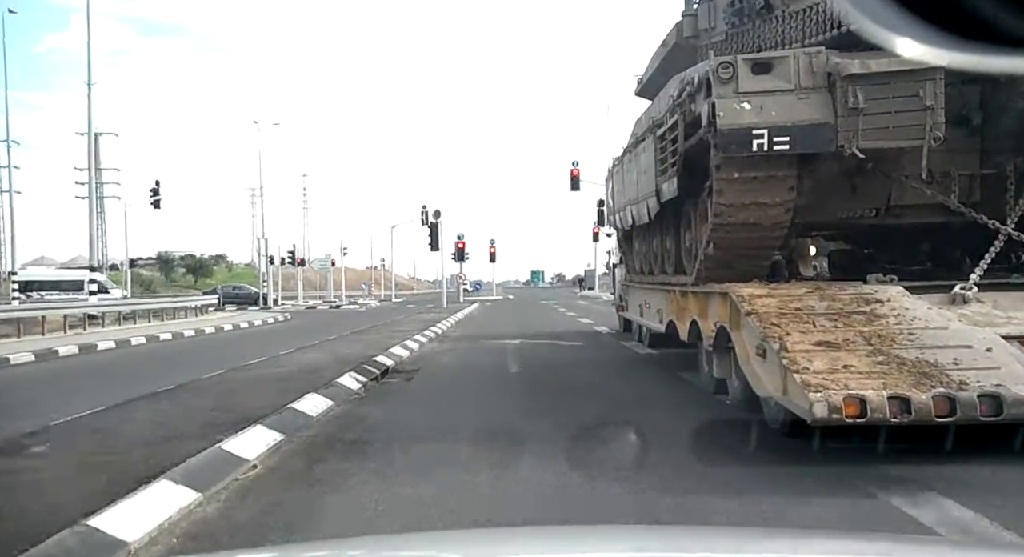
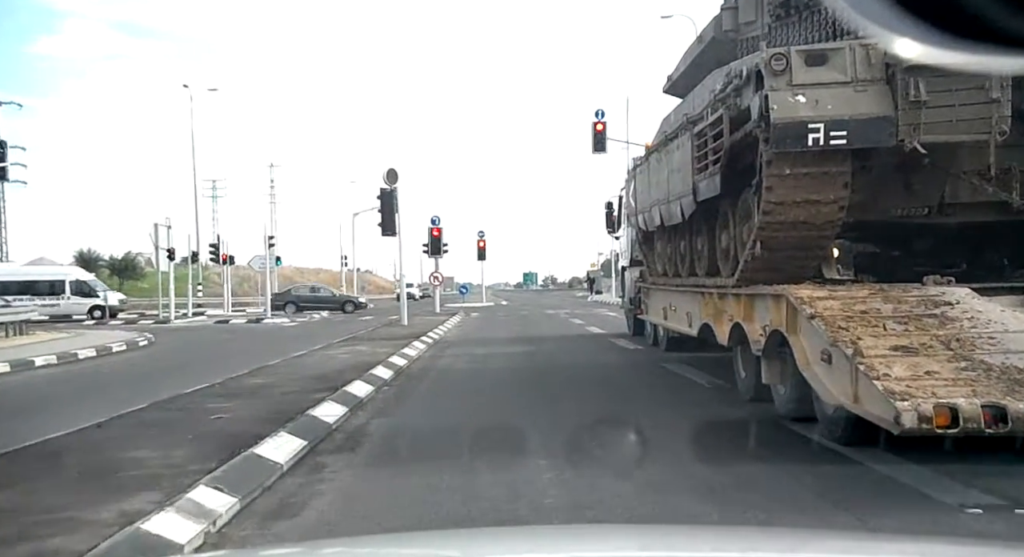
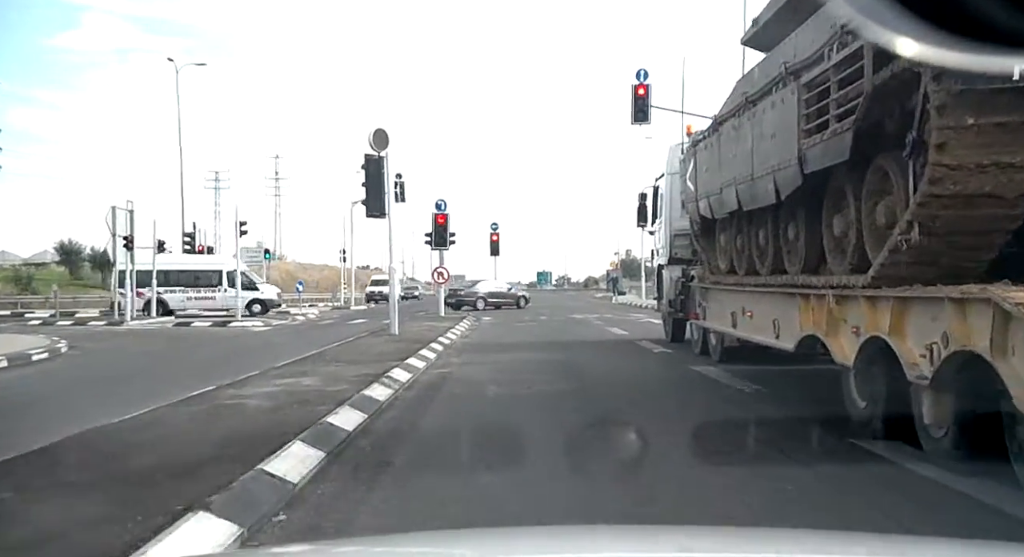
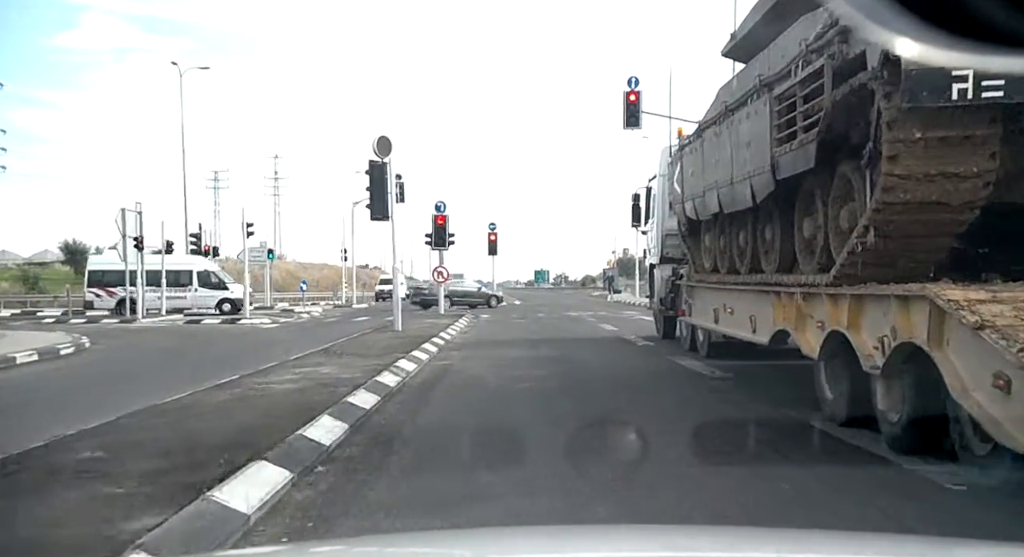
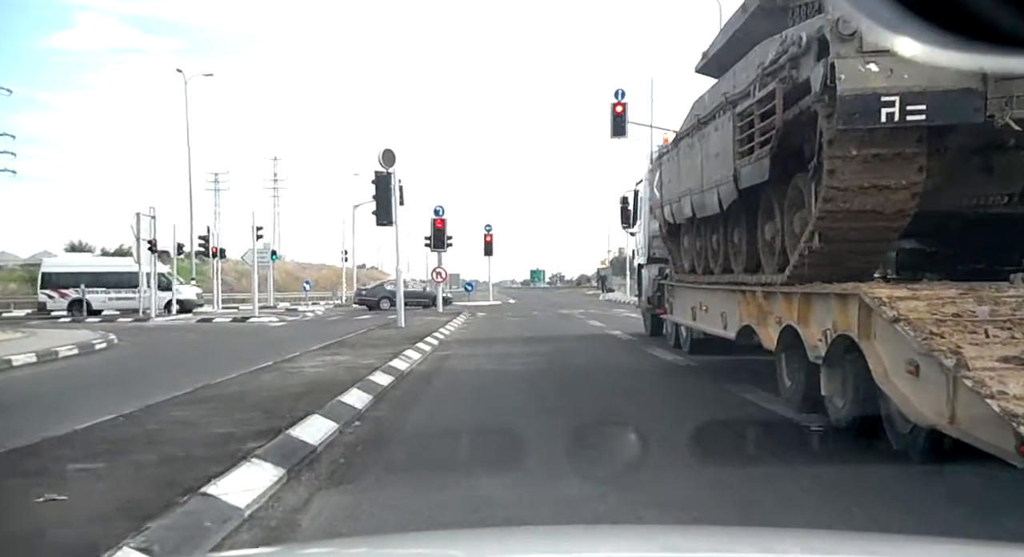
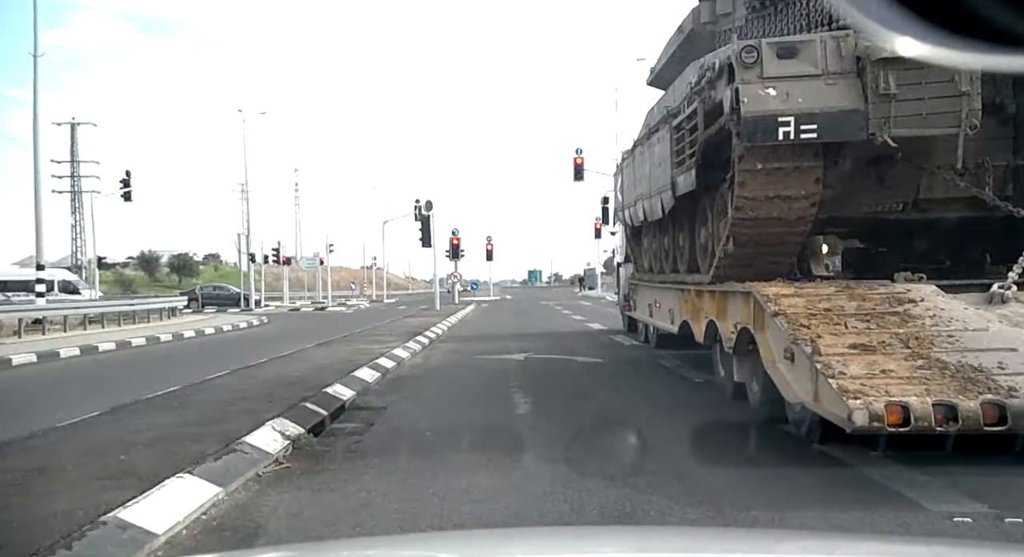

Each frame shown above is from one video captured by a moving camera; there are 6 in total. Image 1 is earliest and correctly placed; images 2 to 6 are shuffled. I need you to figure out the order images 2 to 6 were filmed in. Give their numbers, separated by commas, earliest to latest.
6, 2, 5, 4, 3
